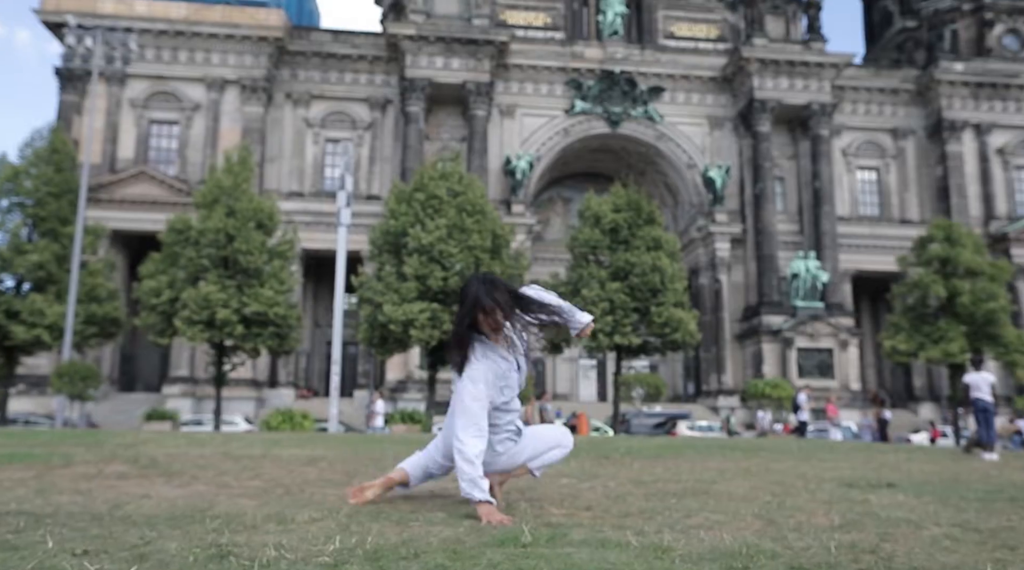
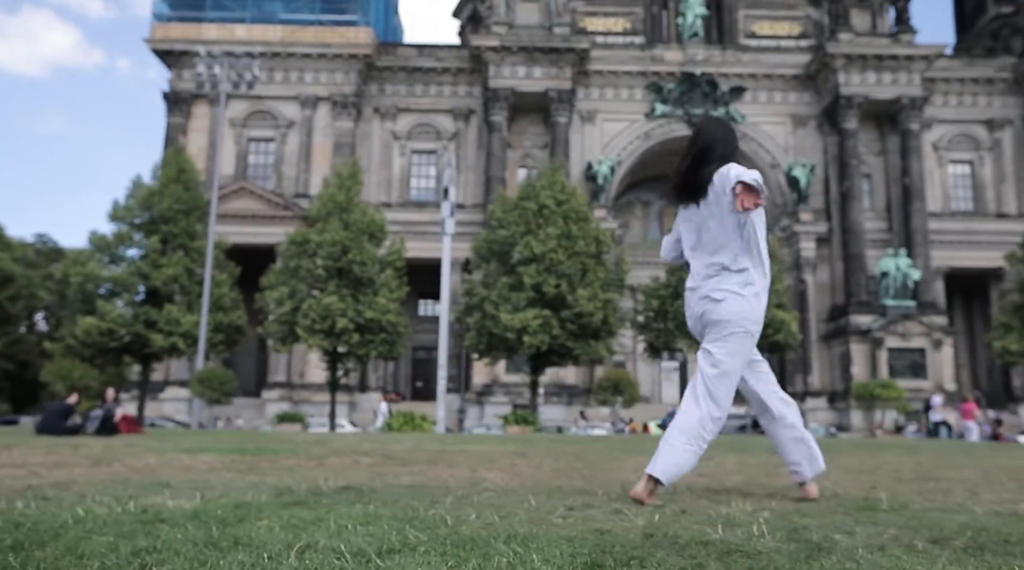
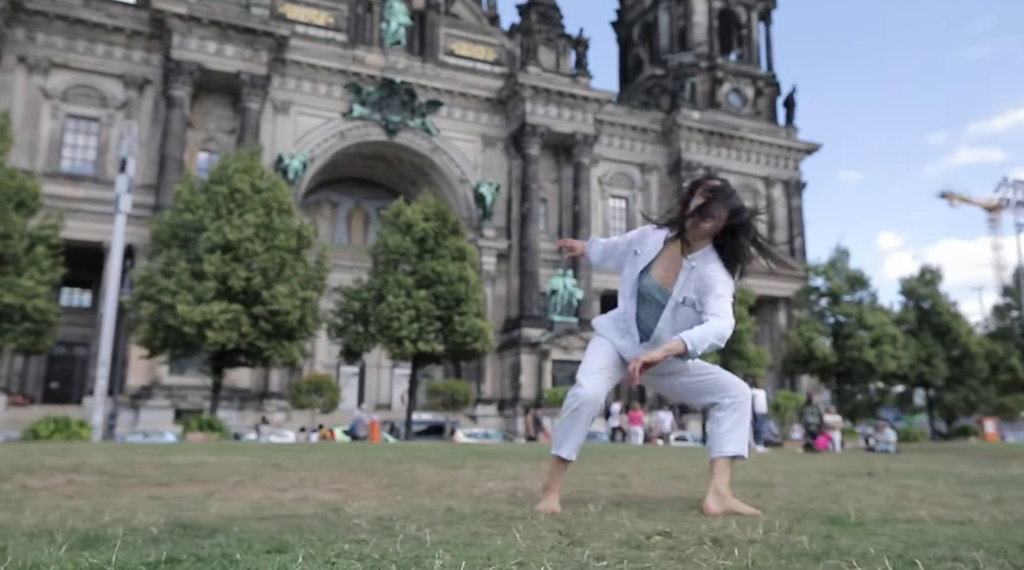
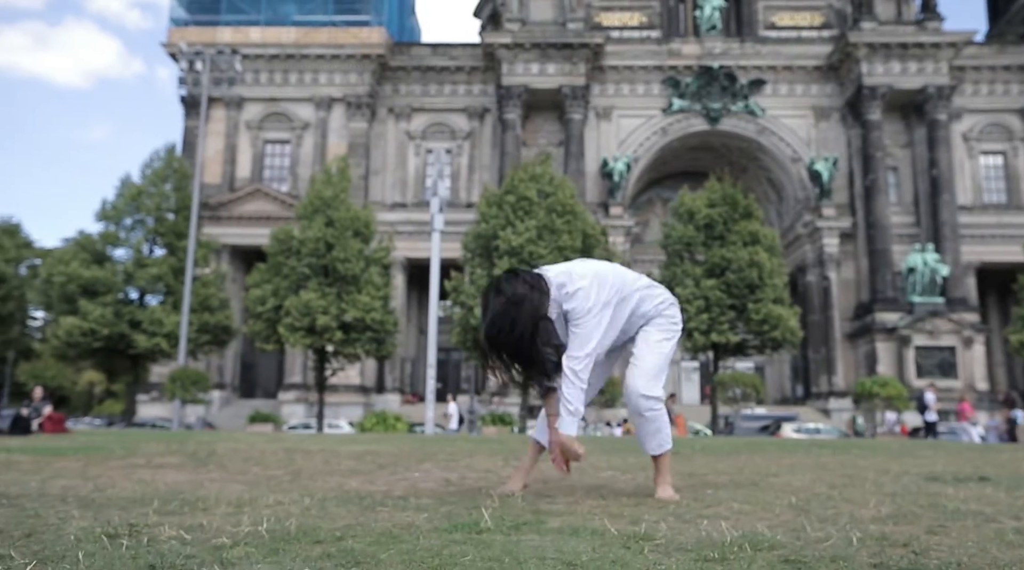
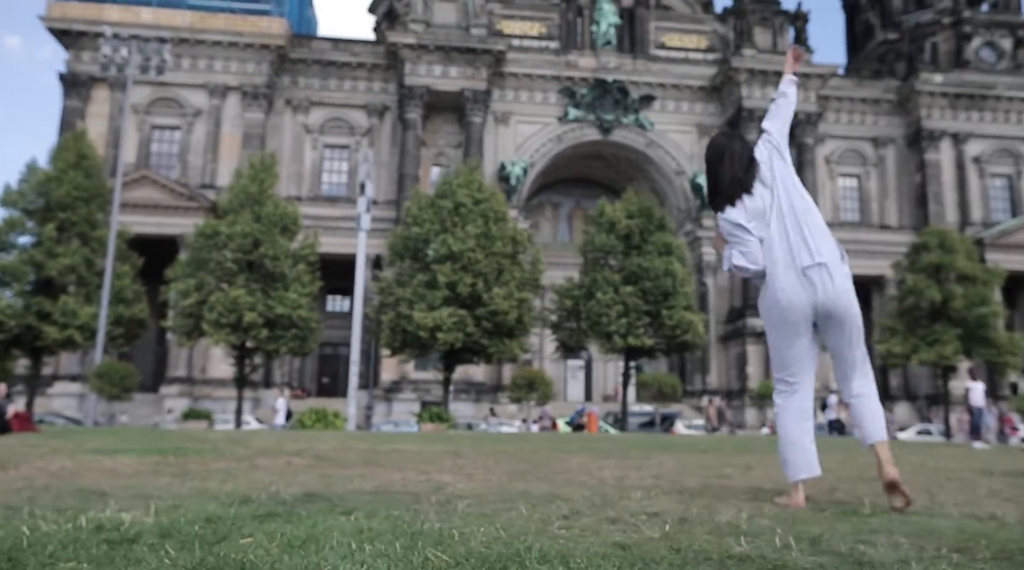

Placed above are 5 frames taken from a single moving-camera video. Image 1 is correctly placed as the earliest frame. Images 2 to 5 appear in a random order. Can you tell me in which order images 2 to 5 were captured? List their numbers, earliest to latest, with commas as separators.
4, 2, 5, 3
